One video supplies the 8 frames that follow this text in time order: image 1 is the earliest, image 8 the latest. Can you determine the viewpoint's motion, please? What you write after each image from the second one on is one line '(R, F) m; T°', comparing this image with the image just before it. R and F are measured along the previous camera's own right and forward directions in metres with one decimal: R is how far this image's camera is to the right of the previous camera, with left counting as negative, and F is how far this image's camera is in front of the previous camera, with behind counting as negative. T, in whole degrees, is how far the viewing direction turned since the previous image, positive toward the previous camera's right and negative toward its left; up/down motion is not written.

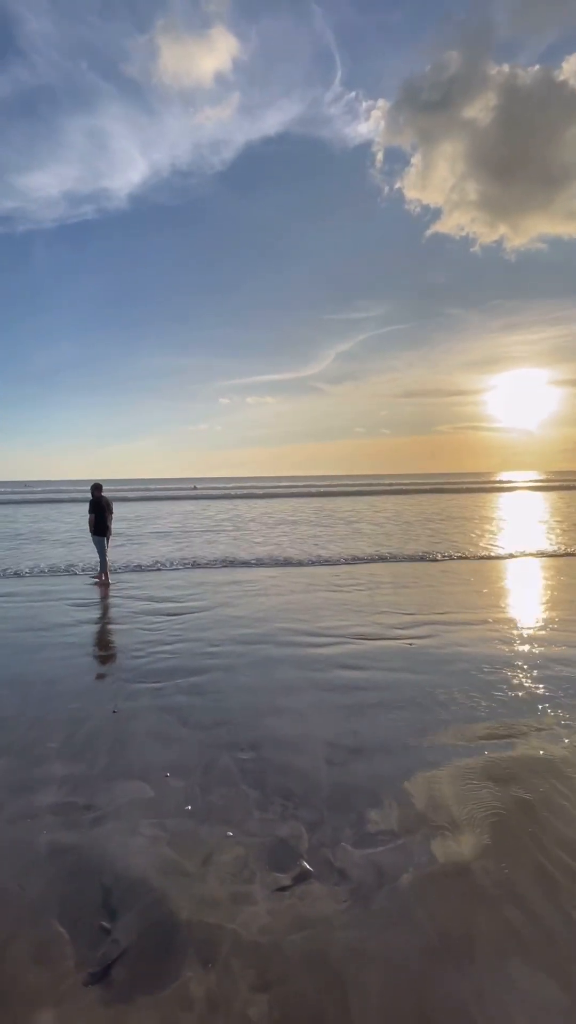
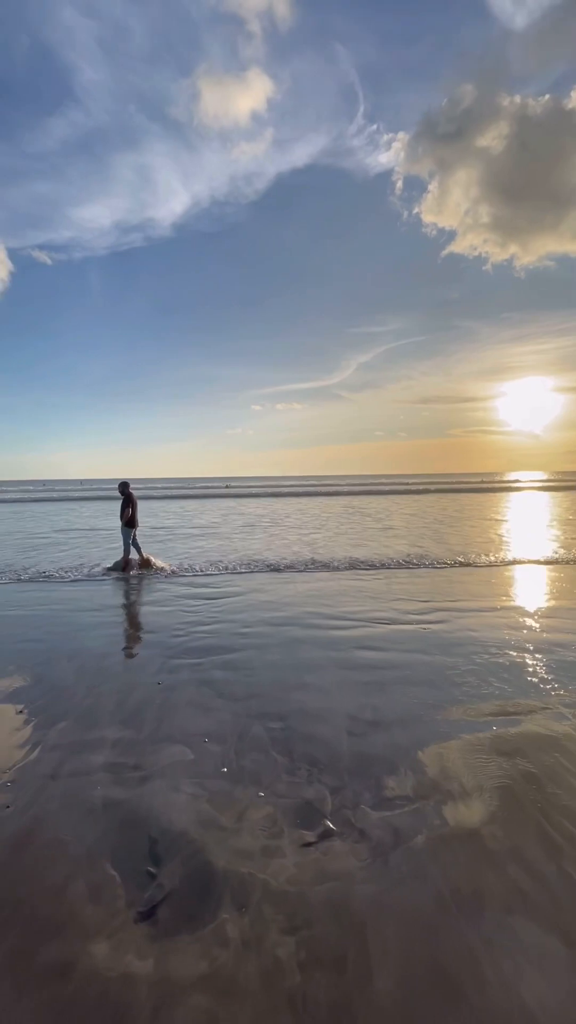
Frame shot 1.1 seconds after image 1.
(-0.2, -0.3) m; -1°
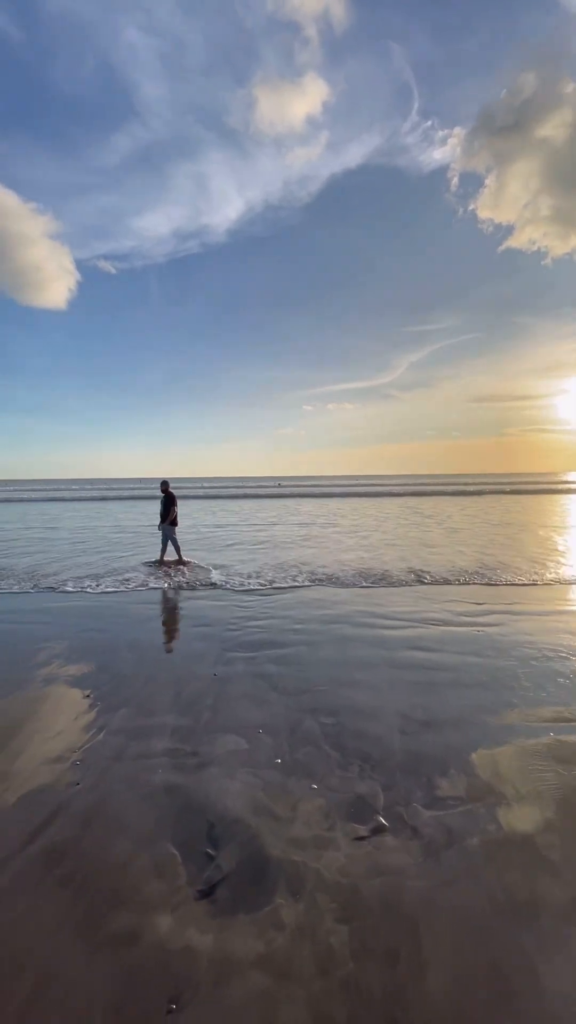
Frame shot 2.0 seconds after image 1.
(-0.3, -0.1) m; -4°
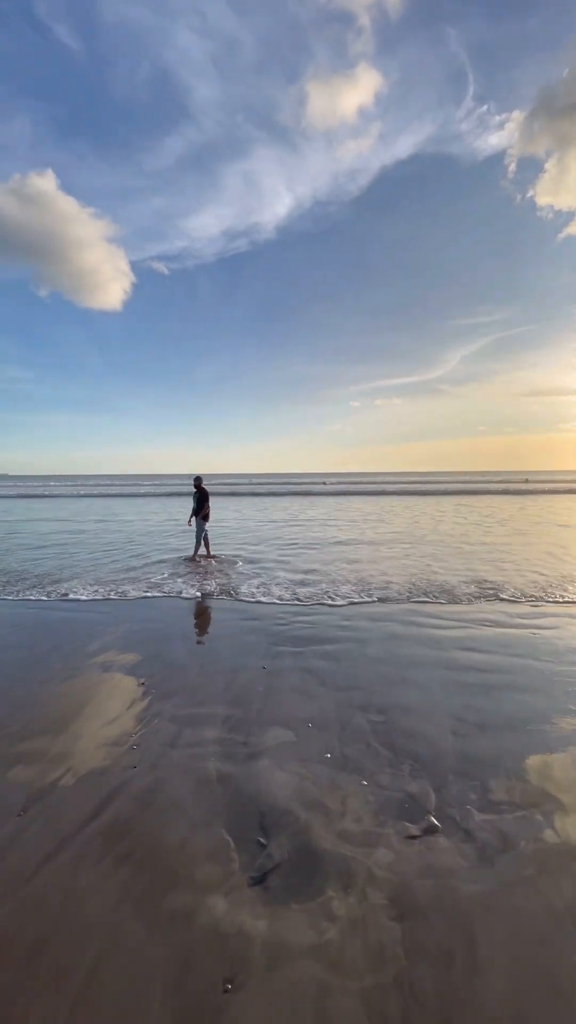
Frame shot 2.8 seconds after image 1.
(-0.3, 0.0) m; -3°
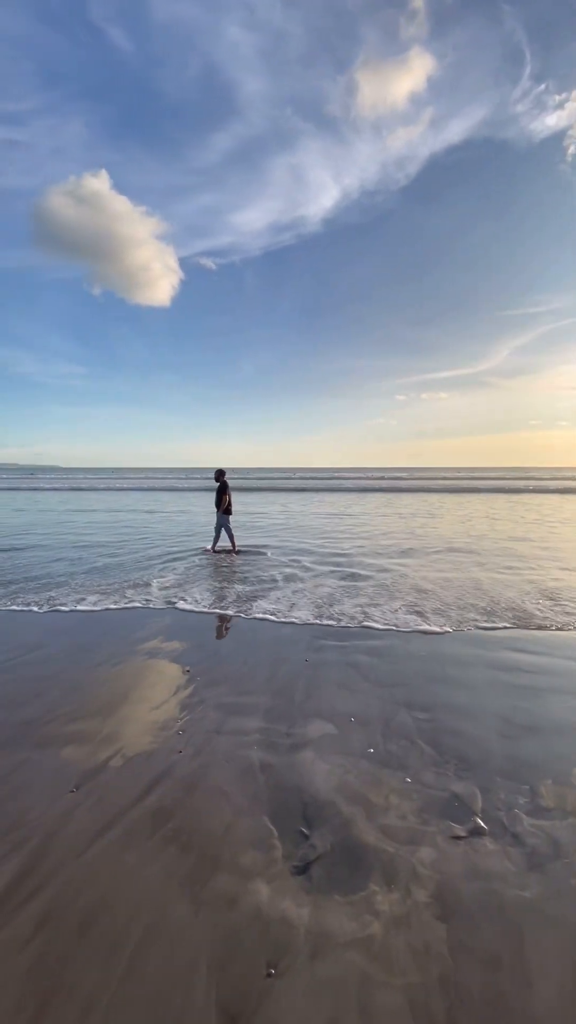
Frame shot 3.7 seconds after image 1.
(-0.2, 0.0) m; -3°
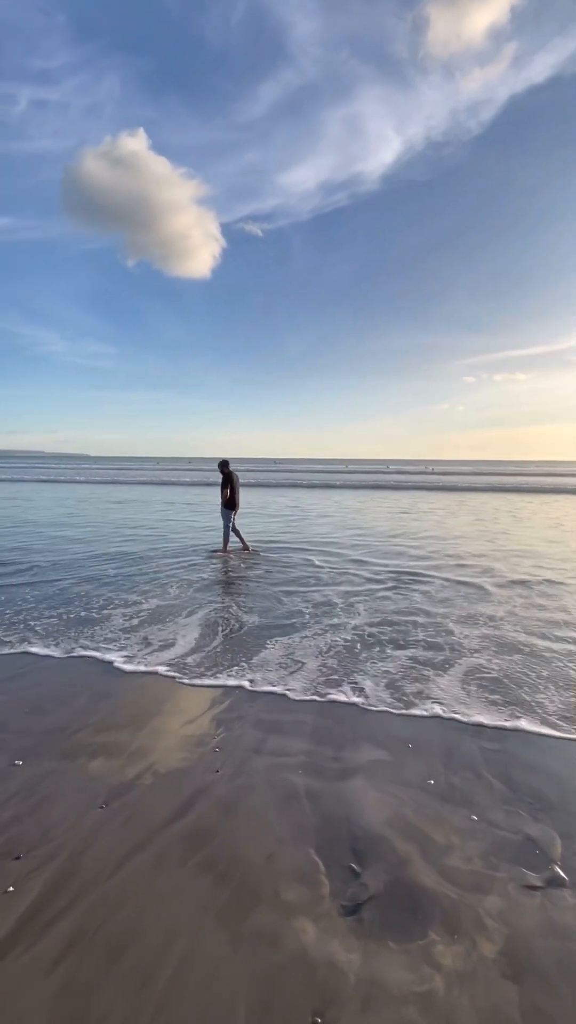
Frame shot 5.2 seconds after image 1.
(-0.3, +0.4) m; -3°
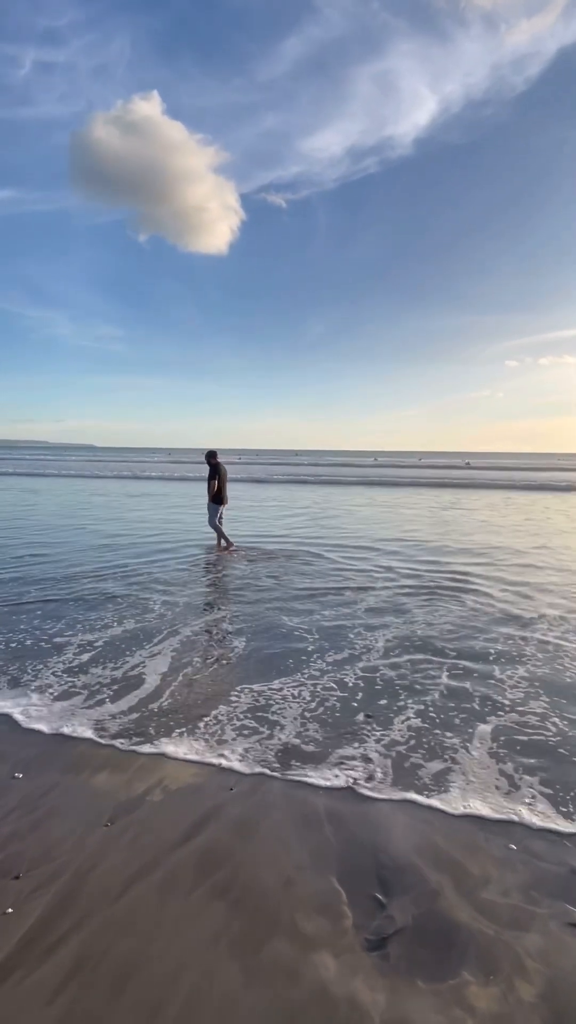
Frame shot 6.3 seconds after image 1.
(-0.1, +0.3) m; -1°
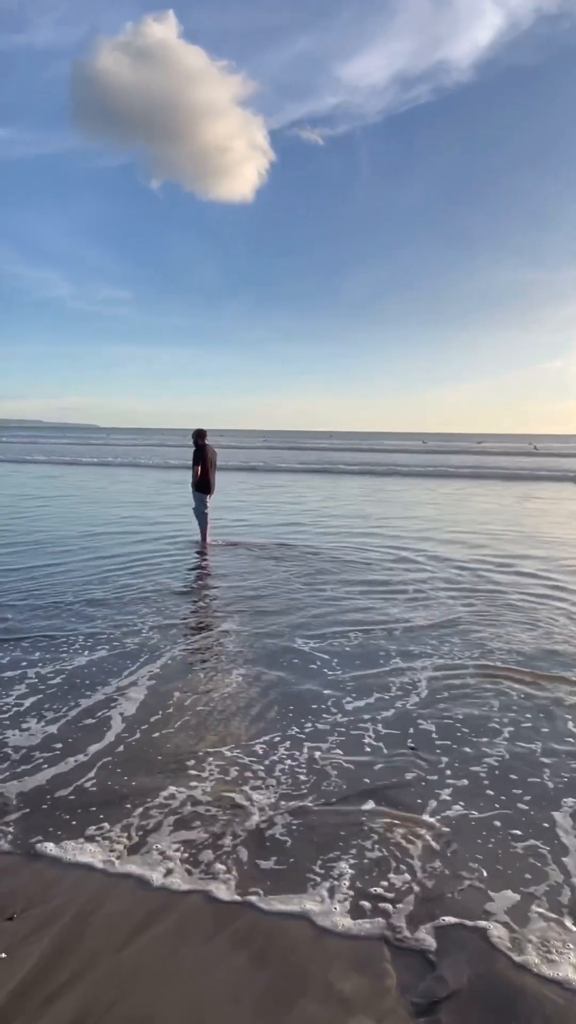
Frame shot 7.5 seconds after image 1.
(-0.2, +0.4) m; -1°
